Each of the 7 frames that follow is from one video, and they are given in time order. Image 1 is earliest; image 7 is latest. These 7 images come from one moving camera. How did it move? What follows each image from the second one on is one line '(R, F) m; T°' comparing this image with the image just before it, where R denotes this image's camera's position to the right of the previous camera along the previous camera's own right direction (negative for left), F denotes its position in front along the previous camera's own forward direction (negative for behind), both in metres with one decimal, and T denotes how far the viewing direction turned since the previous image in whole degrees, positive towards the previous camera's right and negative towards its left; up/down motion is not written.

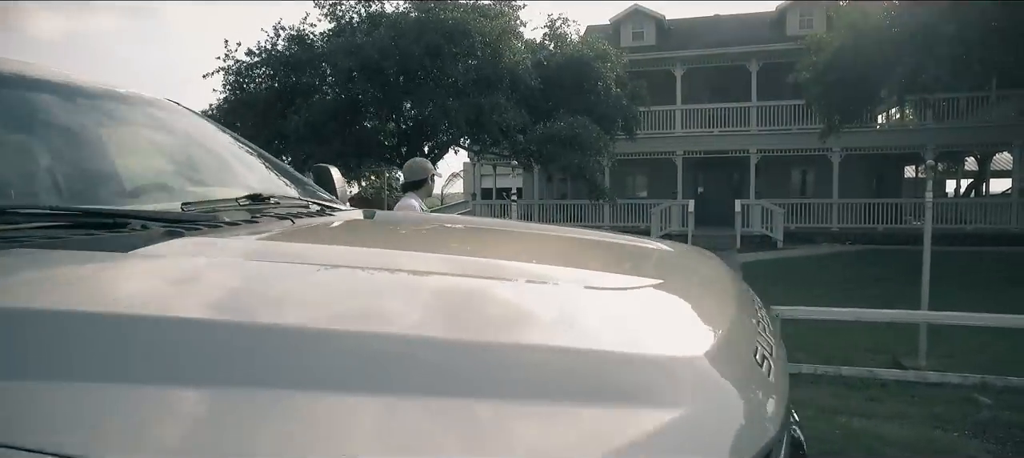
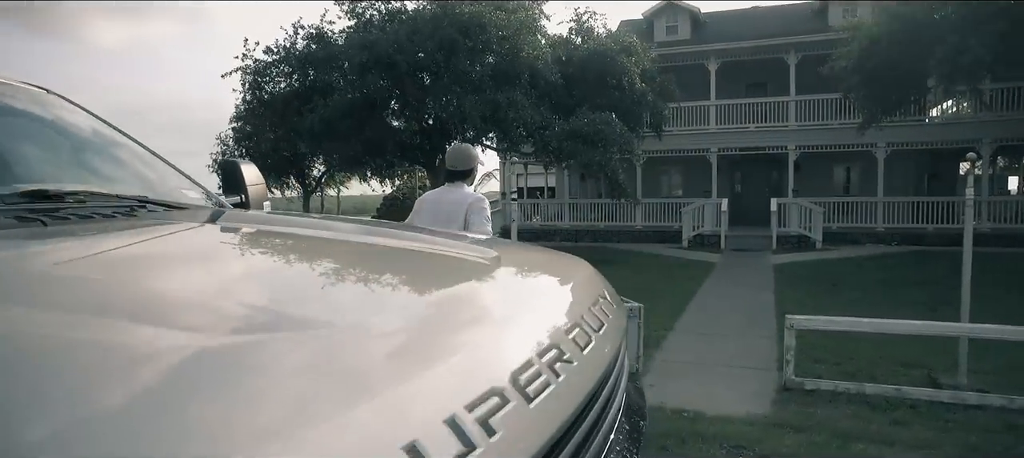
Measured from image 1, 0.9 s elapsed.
(+0.5, +0.5) m; -4°
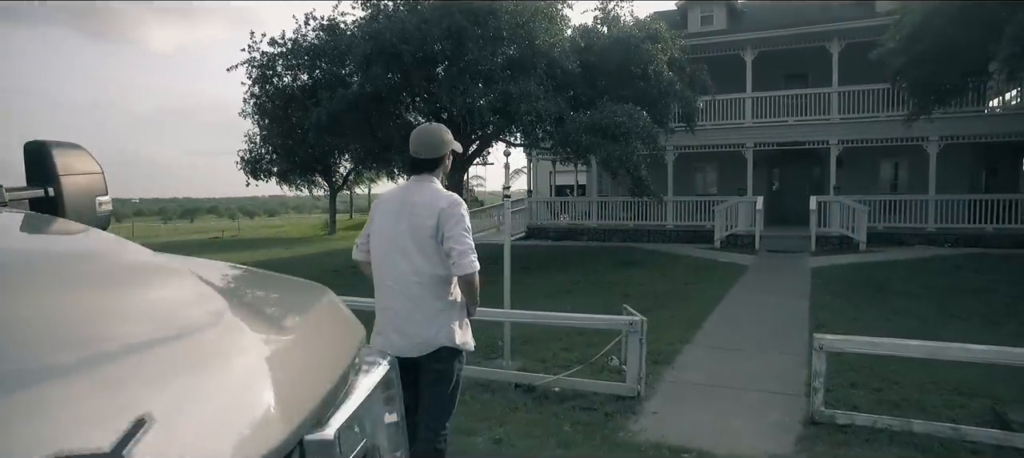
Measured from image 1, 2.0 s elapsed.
(+0.4, +0.8) m; -3°
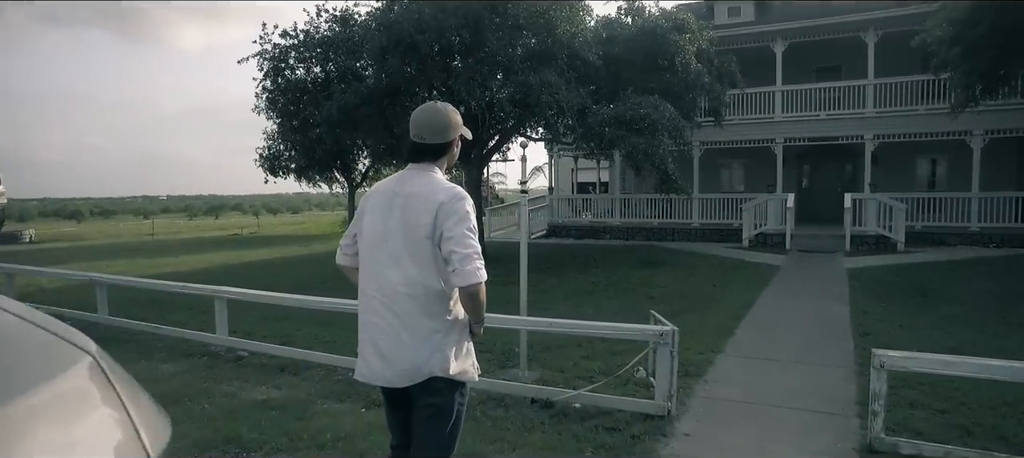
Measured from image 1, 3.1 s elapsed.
(0.0, +0.5) m; -2°
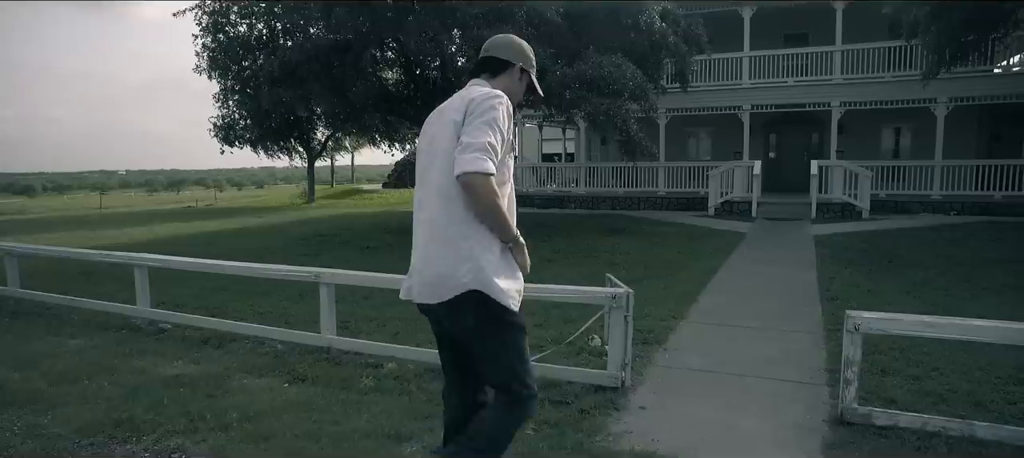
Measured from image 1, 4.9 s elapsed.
(+0.2, +0.5) m; +2°
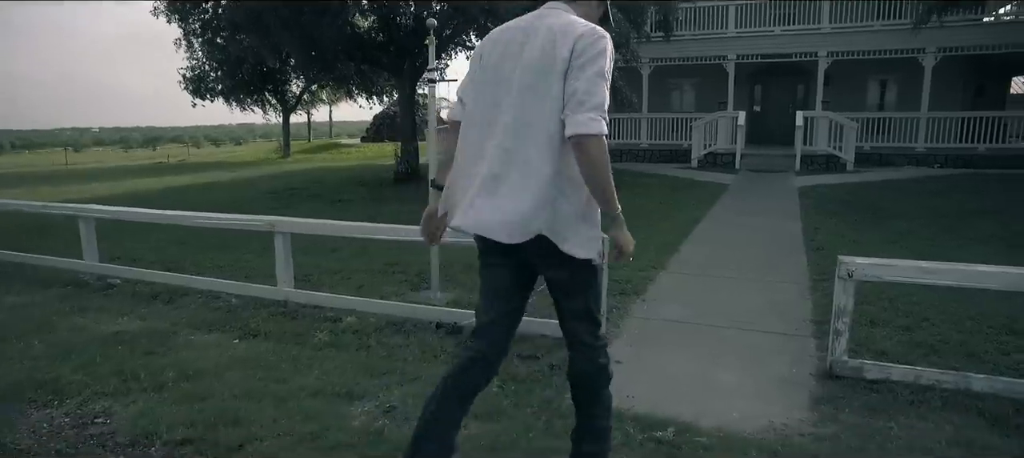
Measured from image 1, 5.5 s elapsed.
(+0.1, +0.3) m; +1°
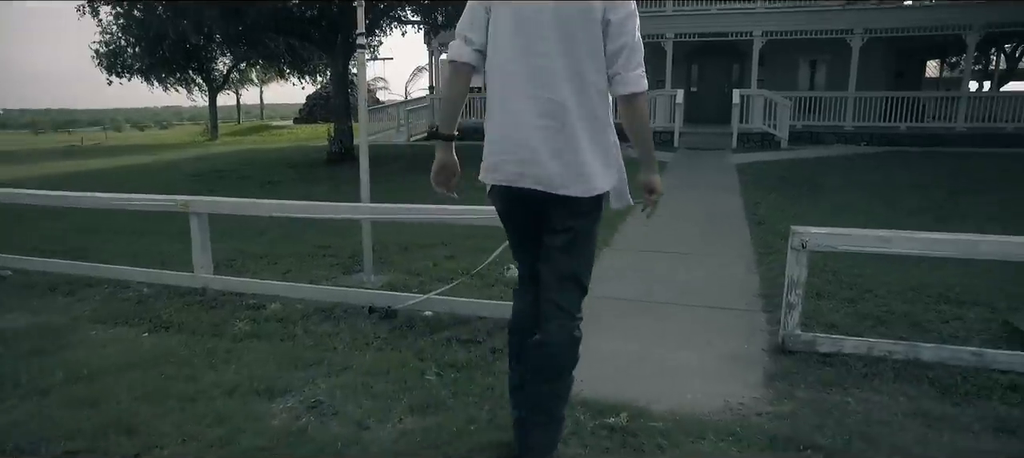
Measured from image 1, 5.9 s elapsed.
(0.0, +0.3) m; +5°
